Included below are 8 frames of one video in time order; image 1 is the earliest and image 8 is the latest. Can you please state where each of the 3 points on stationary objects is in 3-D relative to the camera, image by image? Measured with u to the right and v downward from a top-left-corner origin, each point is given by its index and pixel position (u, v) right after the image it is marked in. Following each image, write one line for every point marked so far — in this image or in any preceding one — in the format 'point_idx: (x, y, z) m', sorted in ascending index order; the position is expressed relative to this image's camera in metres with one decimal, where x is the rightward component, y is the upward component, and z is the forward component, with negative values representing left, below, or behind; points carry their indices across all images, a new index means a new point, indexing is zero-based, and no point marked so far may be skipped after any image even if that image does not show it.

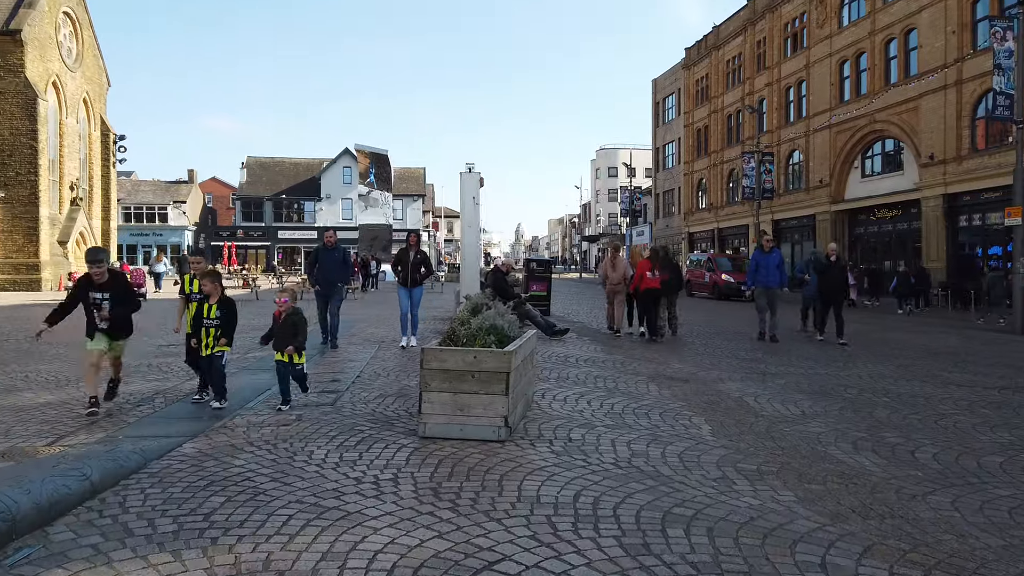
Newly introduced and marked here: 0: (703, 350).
0: (+3.0, -1.0, +12.2) m
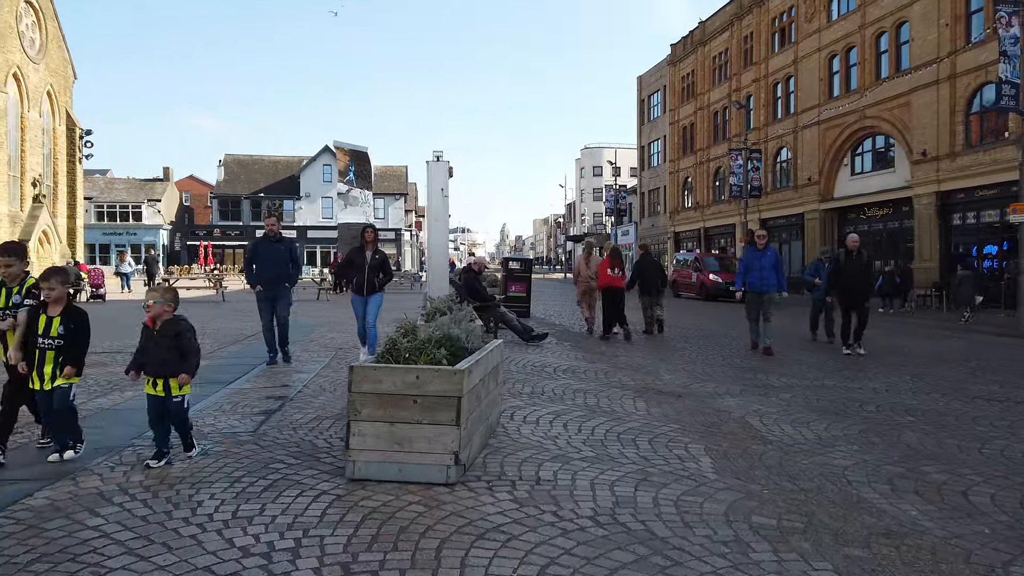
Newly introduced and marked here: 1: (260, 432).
0: (+2.6, -1.0, +11.1) m
1: (-1.9, -1.1, +5.7) m
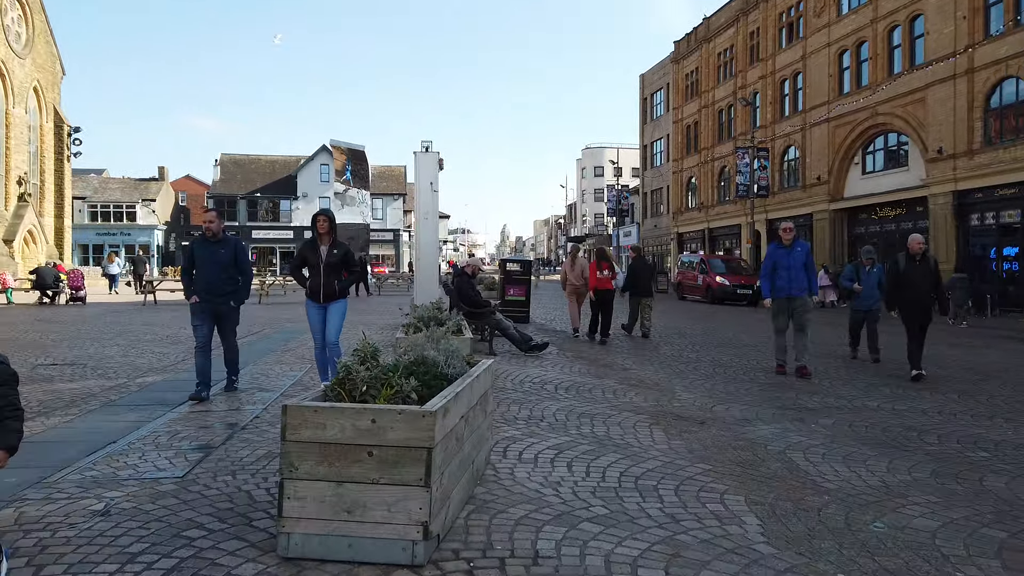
0: (+2.6, -1.1, +10.0) m
1: (-1.9, -1.1, +4.6) m
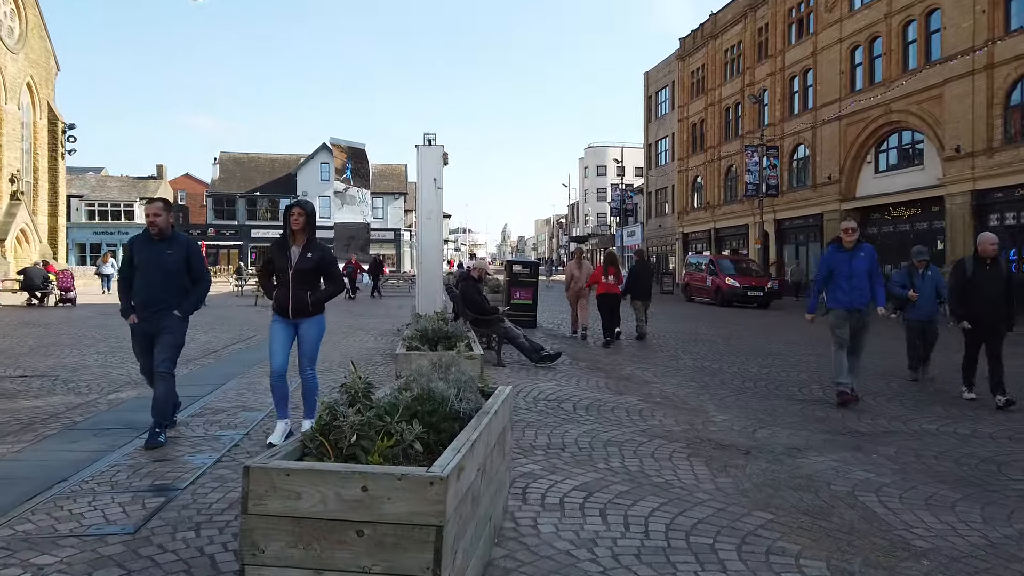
0: (+2.7, -1.1, +9.2) m
1: (-1.8, -1.2, +3.8) m
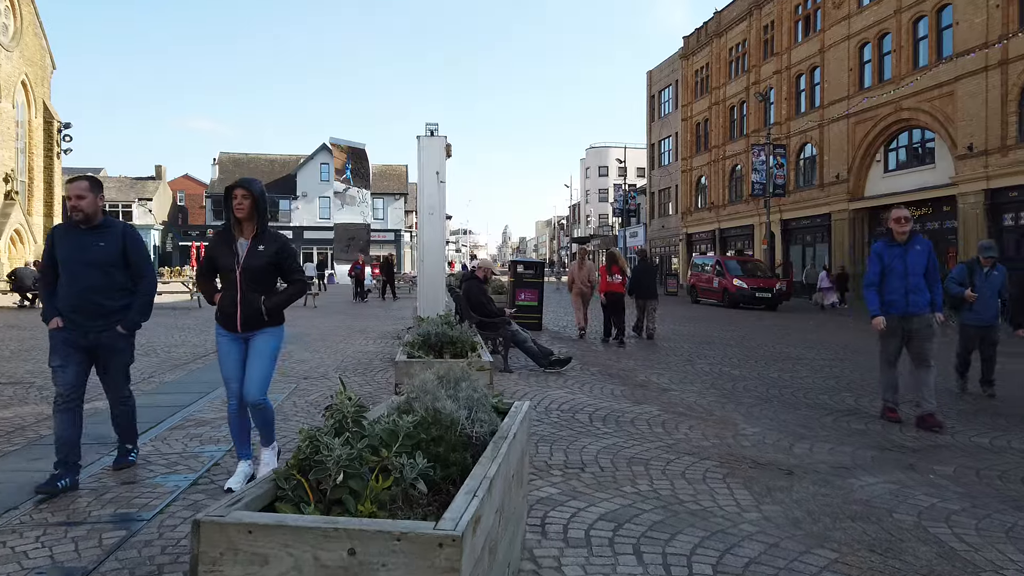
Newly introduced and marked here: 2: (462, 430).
0: (+2.8, -1.1, +8.6) m
1: (-1.7, -1.2, +3.2) m
2: (-0.2, -0.5, +2.7) m
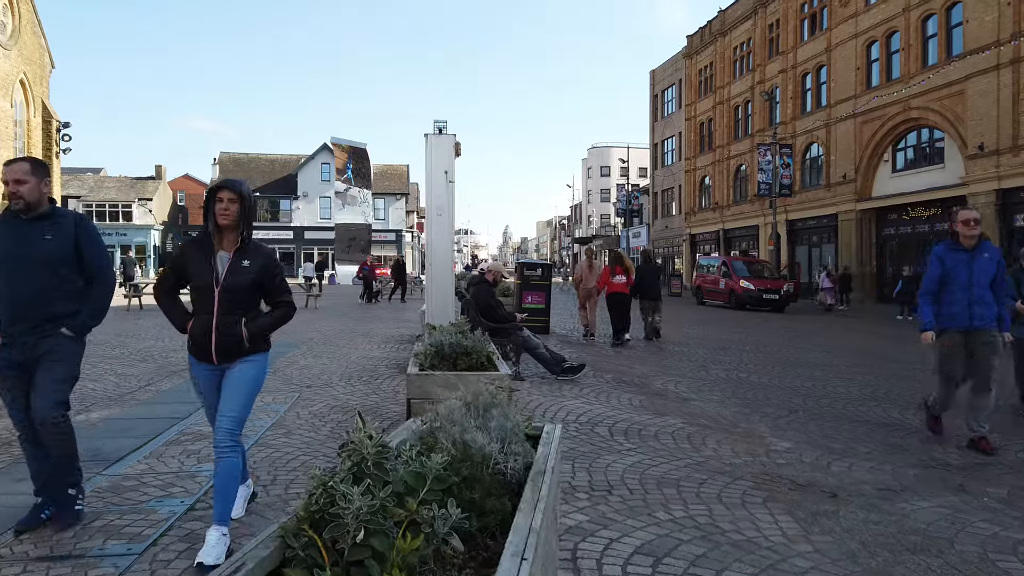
0: (+2.9, -1.2, +8.2) m
1: (-1.6, -1.2, +2.8) m
2: (0.0, -0.6, +2.4) m
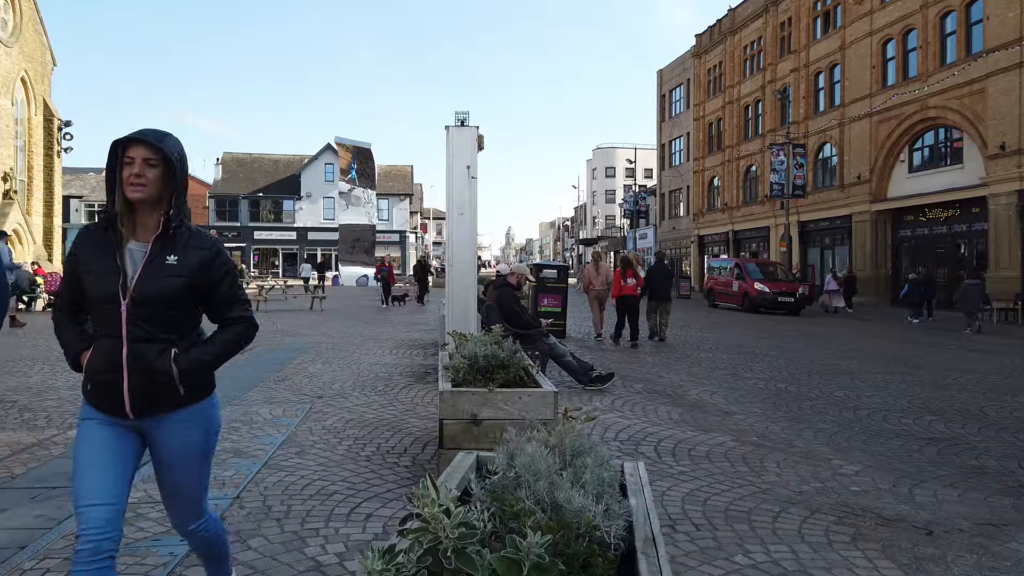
0: (+3.2, -1.2, +7.6) m
1: (-1.3, -1.3, +2.2) m
2: (+0.2, -0.6, +1.8) m
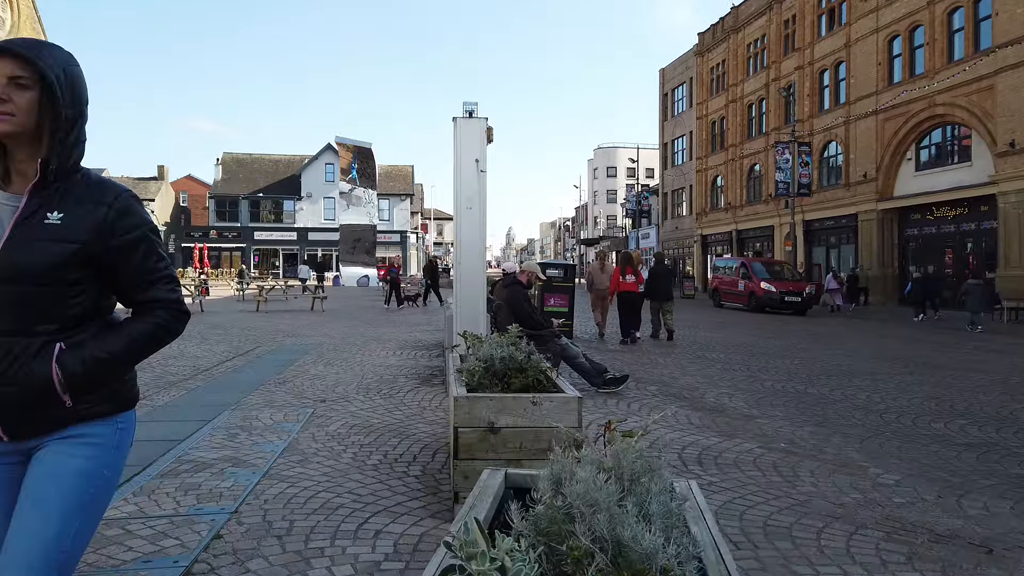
0: (+3.3, -1.2, +7.3) m
1: (-1.2, -1.3, +1.9) m
2: (+0.3, -0.6, +1.5) m
